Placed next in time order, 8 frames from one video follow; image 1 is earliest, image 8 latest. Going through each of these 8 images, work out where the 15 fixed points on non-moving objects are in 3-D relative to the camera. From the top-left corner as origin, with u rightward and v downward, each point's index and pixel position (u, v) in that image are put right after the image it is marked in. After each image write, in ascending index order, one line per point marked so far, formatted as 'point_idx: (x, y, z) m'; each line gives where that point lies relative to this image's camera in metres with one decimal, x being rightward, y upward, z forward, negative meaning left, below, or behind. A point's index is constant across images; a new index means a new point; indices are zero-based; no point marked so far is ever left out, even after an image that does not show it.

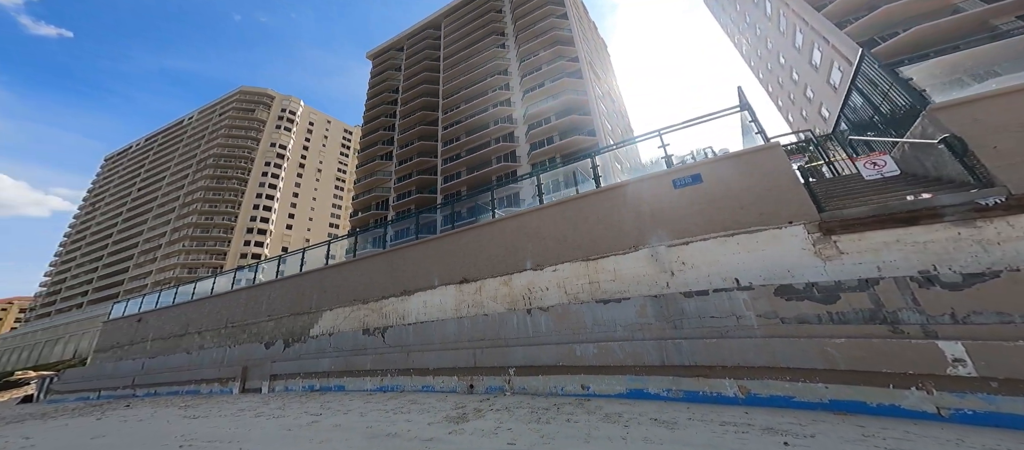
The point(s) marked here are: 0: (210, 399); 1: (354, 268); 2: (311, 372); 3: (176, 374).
0: (-8.1, -5.1, +9.6) m
1: (-4.9, -1.2, +10.2) m
2: (-4.7, -3.8, +8.4) m
3: (-13.2, -6.1, +14.0) m
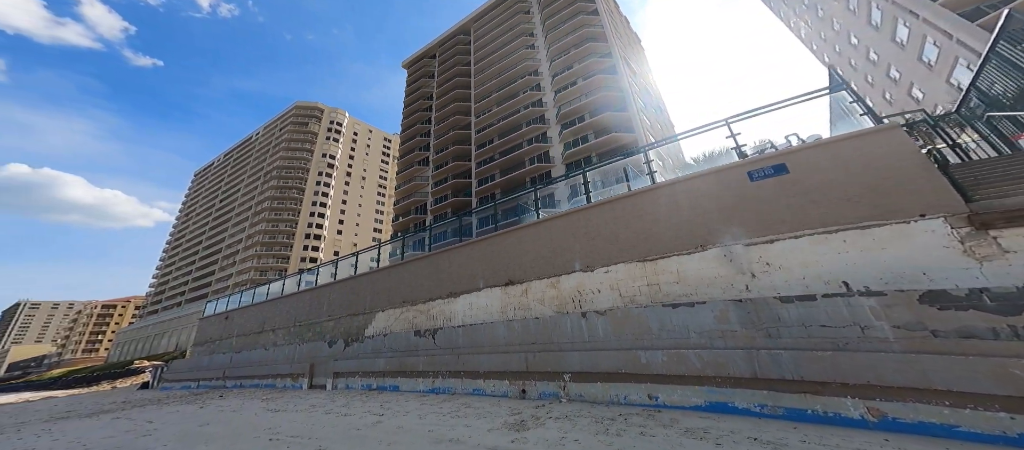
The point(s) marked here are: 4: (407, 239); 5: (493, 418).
0: (-6.7, -5.3, +10.4) m
1: (-3.5, -1.4, +10.6) m
2: (-3.6, -3.9, +8.8) m
3: (-11.2, -6.5, +15.3) m
4: (-3.3, -0.5, +10.7) m
5: (-0.2, -2.0, +3.4) m
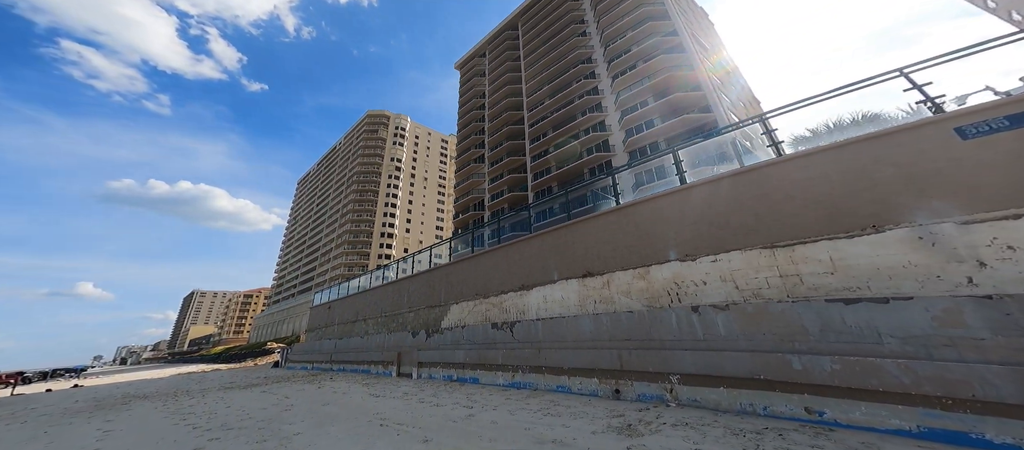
0: (-4.4, -5.2, +11.2) m
1: (-1.3, -1.2, +10.8) m
2: (-1.6, -3.8, +9.1) m
3: (-8.0, -6.4, +16.9) m
4: (-1.2, -0.3, +10.9) m
5: (+0.8, -1.9, +3.2) m
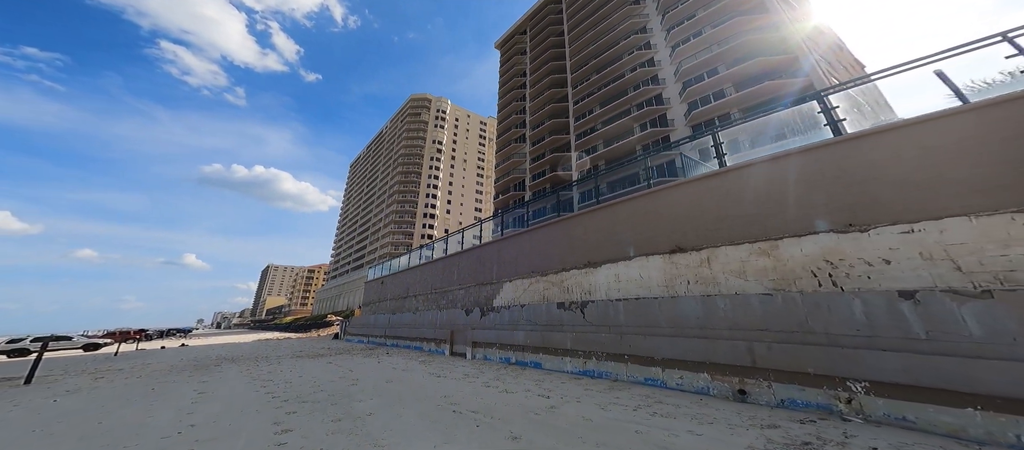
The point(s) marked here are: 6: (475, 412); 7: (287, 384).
0: (-2.6, -4.4, +11.3) m
1: (+0.4, -0.5, +10.3) m
2: (-0.1, -3.1, +8.7) m
3: (-5.5, -5.3, +17.3) m
4: (+0.6, +0.4, +10.3) m
5: (+1.6, -1.5, +2.6) m
6: (-0.4, -2.0, +3.7) m
7: (-4.9, -3.4, +7.3) m
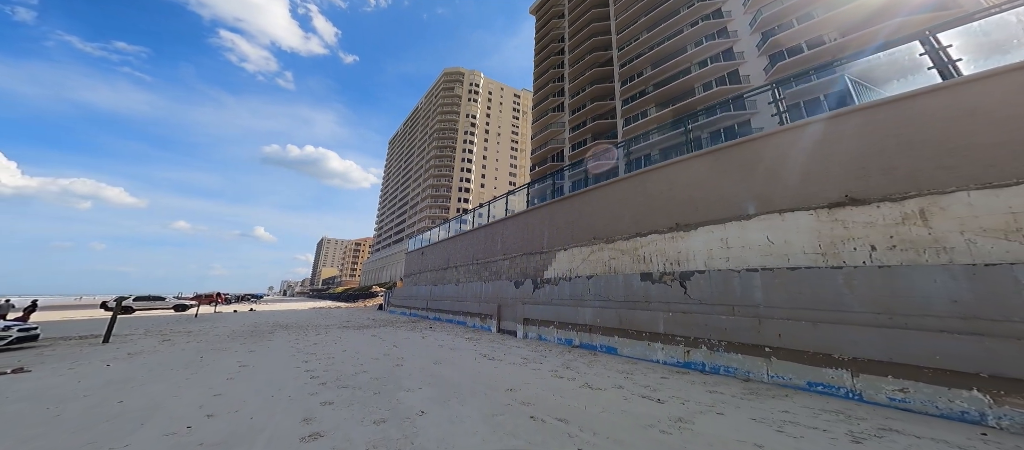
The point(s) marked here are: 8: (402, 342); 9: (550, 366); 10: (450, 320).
0: (-1.0, -3.4, +10.5) m
1: (+1.9, +0.5, +8.9) m
2: (+1.3, -2.2, +7.6) m
3: (-3.2, -3.8, +16.9) m
4: (+2.1, +1.4, +8.9) m
5: (+2.3, -1.1, +1.2) m
6: (+0.4, -1.5, +2.6) m
7: (-3.7, -2.6, +6.7) m
8: (-3.4, -3.5, +10.3) m
9: (+0.6, -2.1, +5.1) m
10: (-2.9, -4.6, +16.1) m
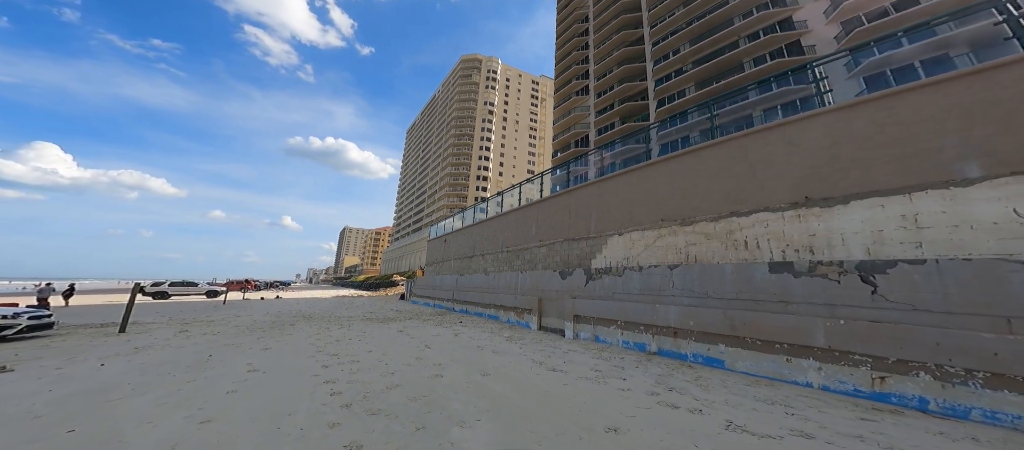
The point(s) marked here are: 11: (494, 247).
0: (+0.2, -2.9, +9.2) m
1: (+3.0, +0.9, +7.5) m
2: (+2.4, -1.8, +6.2) m
3: (-1.7, -3.1, +15.8) m
4: (+3.2, +1.9, +7.3) m
5: (+3.1, -0.9, -0.2) m
6: (+1.2, -1.3, +1.2) m
7: (-2.7, -2.3, +5.6) m
8: (-2.2, -3.0, +9.2) m
9: (+1.5, -1.8, +3.8) m
10: (-1.4, -3.9, +15.0) m
11: (-0.9, -1.0, +15.6) m
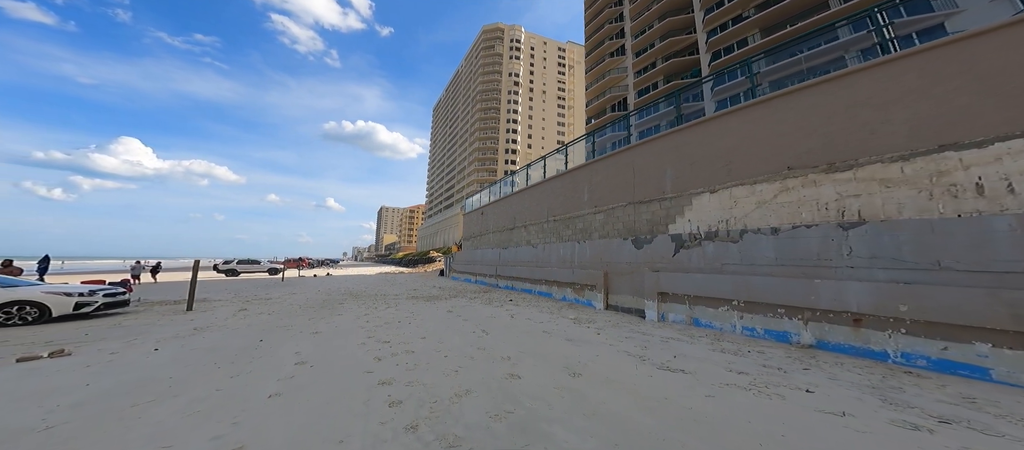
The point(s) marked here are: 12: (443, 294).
0: (+1.8, -2.0, +7.9) m
1: (+4.3, +1.8, +5.6) m
2: (+3.6, -1.1, +4.6) m
3: (+0.5, -1.8, +14.5) m
4: (+4.4, +2.7, +5.4) m
5: (+3.7, -0.6, -1.9) m
6: (+2.1, -0.9, -0.3) m
7: (-1.4, -1.7, +4.5) m
8: (-0.6, -2.2, +8.1) m
9: (+2.6, -1.3, +2.3) m
10: (+0.7, -2.6, +13.8) m
11: (+1.2, +0.3, +14.1) m
12: (-2.7, -2.5, +12.4) m
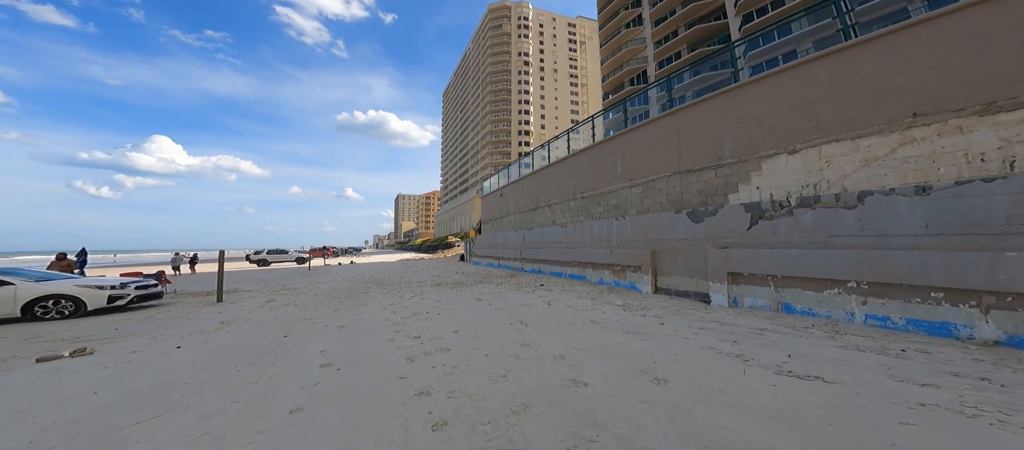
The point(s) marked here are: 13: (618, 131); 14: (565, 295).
0: (+2.6, -1.4, +6.8) m
1: (+4.9, +2.3, +4.2) m
2: (+4.3, -0.6, +3.5) m
3: (+1.6, -0.9, +13.5) m
4: (+5.0, +3.2, +4.0) m
5: (+4.1, -0.5, -3.1) m
6: (+2.5, -0.8, -1.4) m
7: (-0.7, -1.4, +3.5) m
8: (+0.2, -1.7, +7.1) m
9: (+3.1, -1.0, +1.2) m
10: (+1.8, -1.8, +12.8) m
11: (+2.2, +1.2, +13.0) m
12: (-1.7, -1.9, +11.6) m
13: (+3.6, +2.6, +9.3) m
14: (+1.1, -1.7, +8.5) m
